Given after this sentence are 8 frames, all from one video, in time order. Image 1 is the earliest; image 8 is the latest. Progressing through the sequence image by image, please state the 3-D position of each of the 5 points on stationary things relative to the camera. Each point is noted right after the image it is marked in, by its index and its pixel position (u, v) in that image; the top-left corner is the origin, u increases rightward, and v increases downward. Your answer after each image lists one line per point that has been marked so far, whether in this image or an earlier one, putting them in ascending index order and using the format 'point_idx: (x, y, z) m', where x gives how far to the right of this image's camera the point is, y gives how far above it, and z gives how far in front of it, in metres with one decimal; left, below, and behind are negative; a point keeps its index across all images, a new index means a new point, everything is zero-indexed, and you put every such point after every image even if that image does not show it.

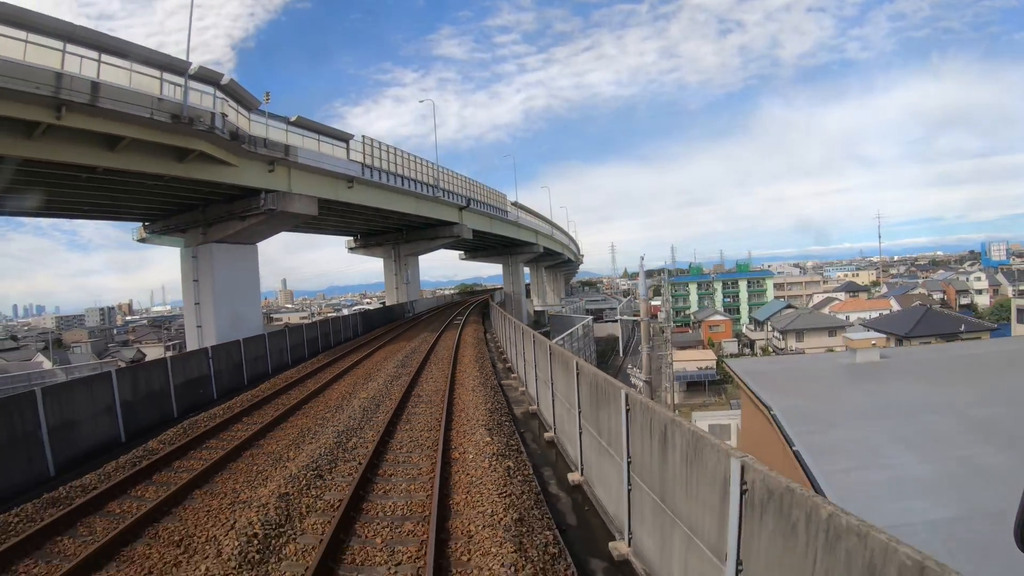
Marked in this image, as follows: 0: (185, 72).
0: (-7.2, +4.8, +10.8) m
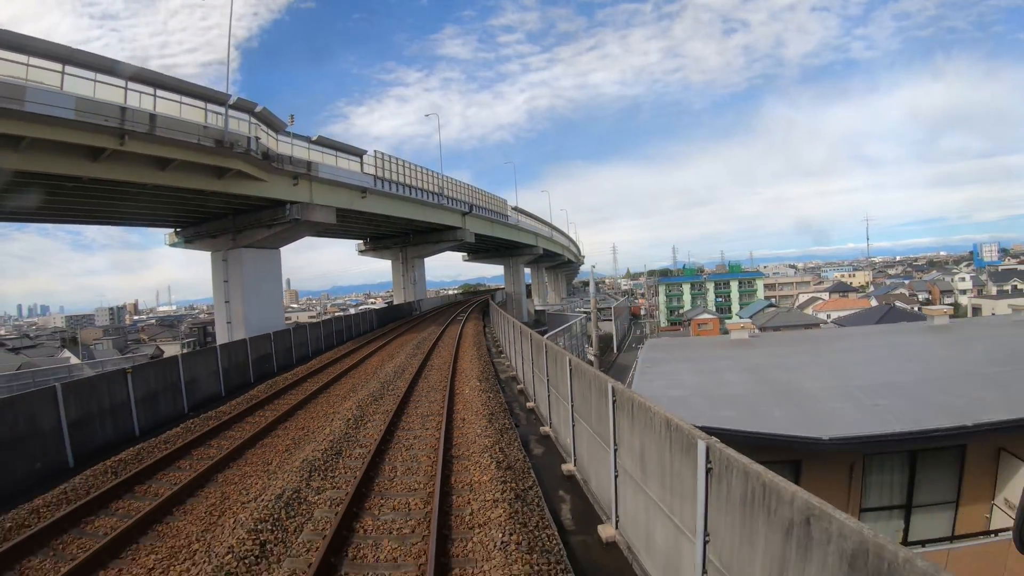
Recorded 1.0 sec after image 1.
0: (-7.3, +4.8, +12.4) m
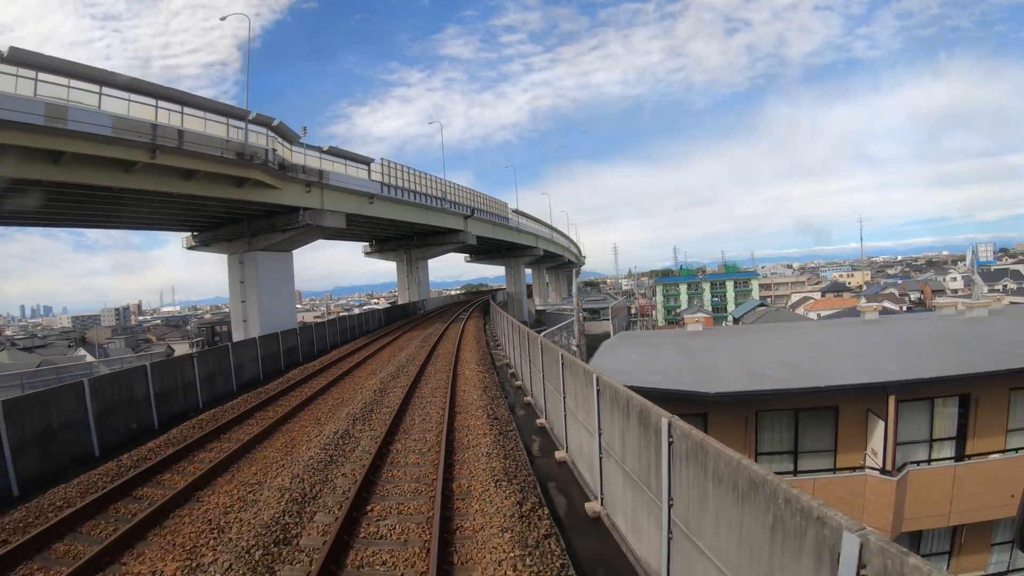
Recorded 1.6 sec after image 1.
0: (-7.4, +4.7, +13.4) m
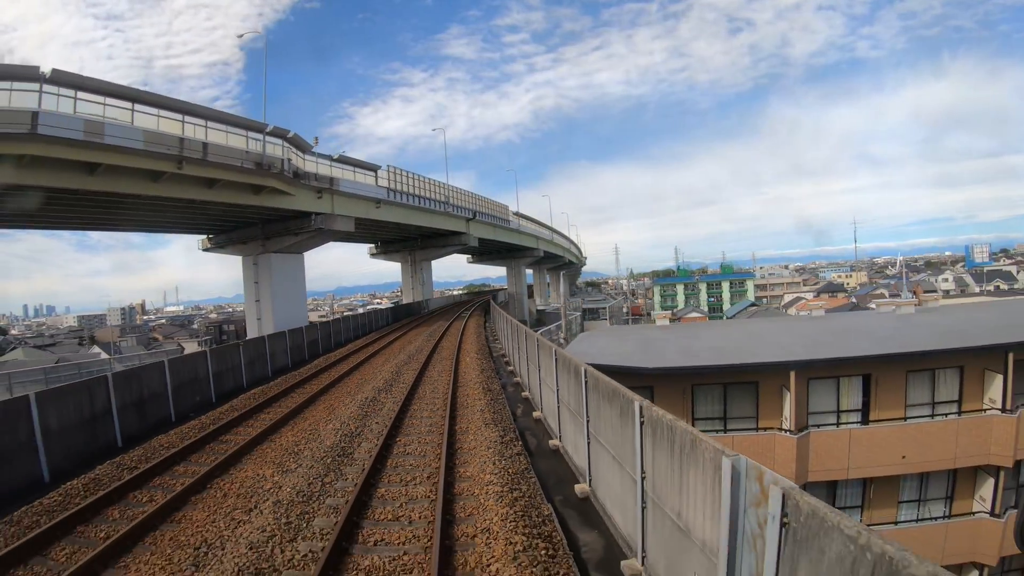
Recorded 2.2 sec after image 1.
0: (-7.4, +4.7, +14.4) m
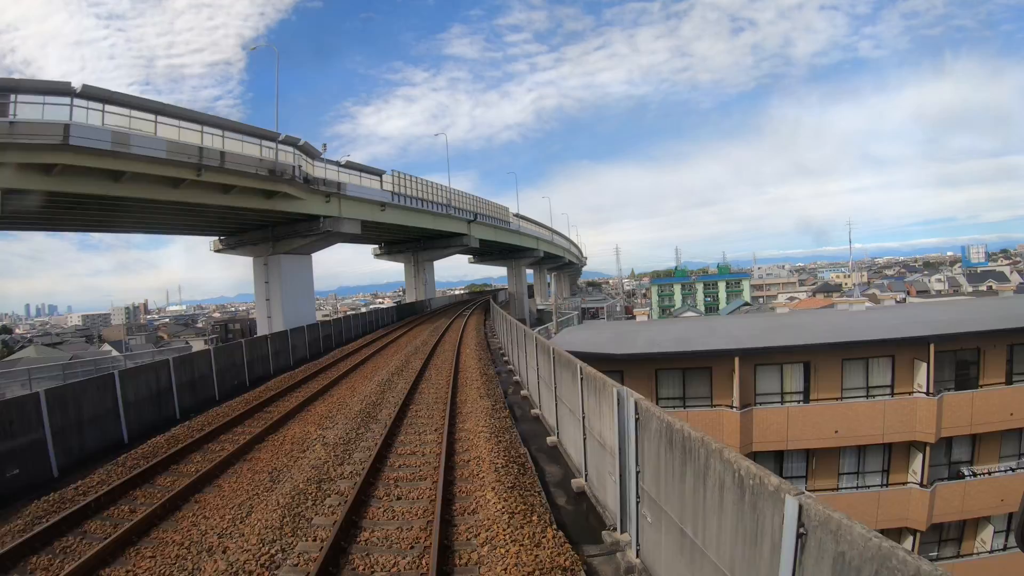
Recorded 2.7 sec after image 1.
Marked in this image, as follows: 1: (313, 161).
0: (-7.5, +4.8, +15.2) m
1: (-7.0, +4.5, +16.8) m
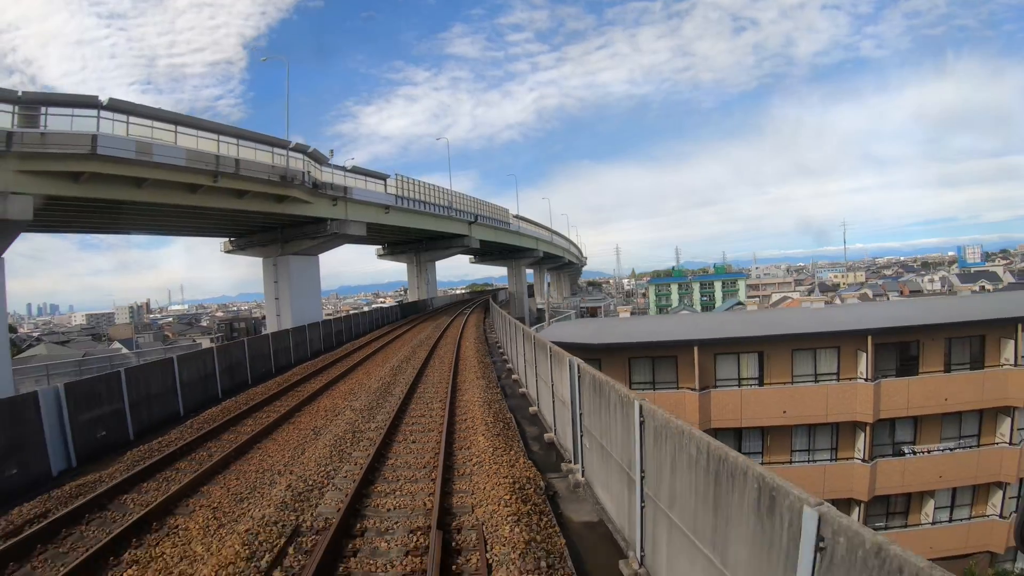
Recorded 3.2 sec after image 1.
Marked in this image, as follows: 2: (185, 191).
0: (-7.5, +4.8, +16.0) m
1: (-7.0, +4.5, +17.6) m
2: (-9.7, +2.9, +14.2) m
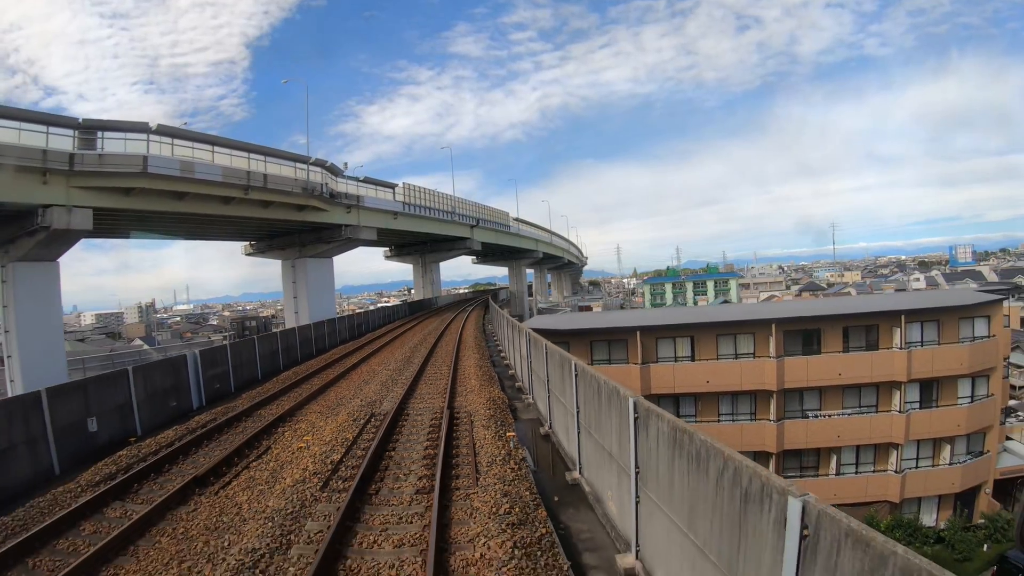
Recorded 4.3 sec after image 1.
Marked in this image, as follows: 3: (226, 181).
0: (-7.7, +4.8, +17.7) m
1: (-7.1, +4.5, +19.4) m
2: (-9.8, +2.9, +16.0) m
3: (-9.0, +3.4, +15.0) m
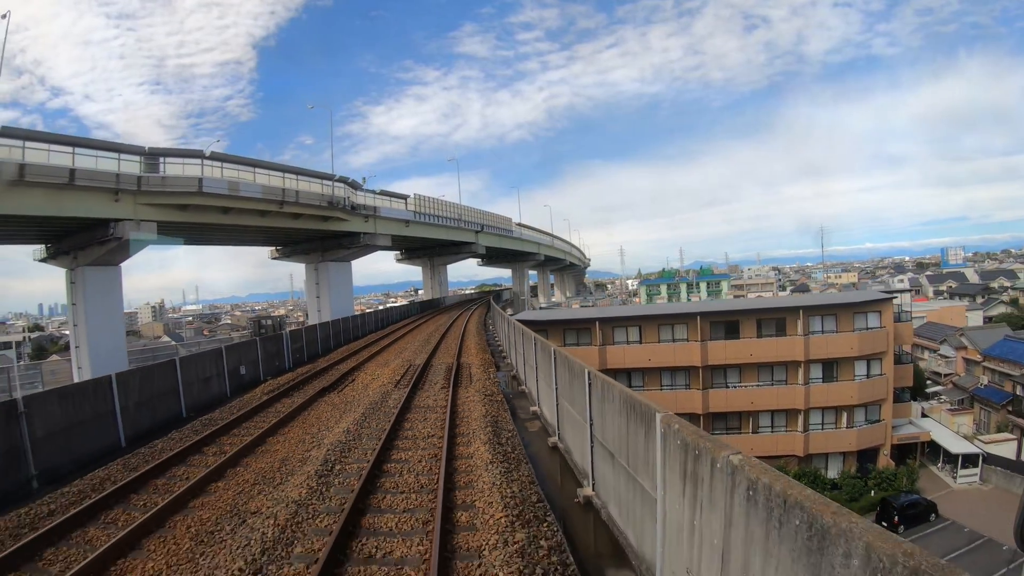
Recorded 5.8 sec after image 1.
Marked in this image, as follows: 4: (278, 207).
0: (-7.7, +4.8, +20.3) m
1: (-7.2, +4.5, +21.9) m
2: (-9.9, +2.8, +18.5) m
3: (-9.0, +3.3, +17.6) m
4: (-9.0, +3.1, +18.3) m
